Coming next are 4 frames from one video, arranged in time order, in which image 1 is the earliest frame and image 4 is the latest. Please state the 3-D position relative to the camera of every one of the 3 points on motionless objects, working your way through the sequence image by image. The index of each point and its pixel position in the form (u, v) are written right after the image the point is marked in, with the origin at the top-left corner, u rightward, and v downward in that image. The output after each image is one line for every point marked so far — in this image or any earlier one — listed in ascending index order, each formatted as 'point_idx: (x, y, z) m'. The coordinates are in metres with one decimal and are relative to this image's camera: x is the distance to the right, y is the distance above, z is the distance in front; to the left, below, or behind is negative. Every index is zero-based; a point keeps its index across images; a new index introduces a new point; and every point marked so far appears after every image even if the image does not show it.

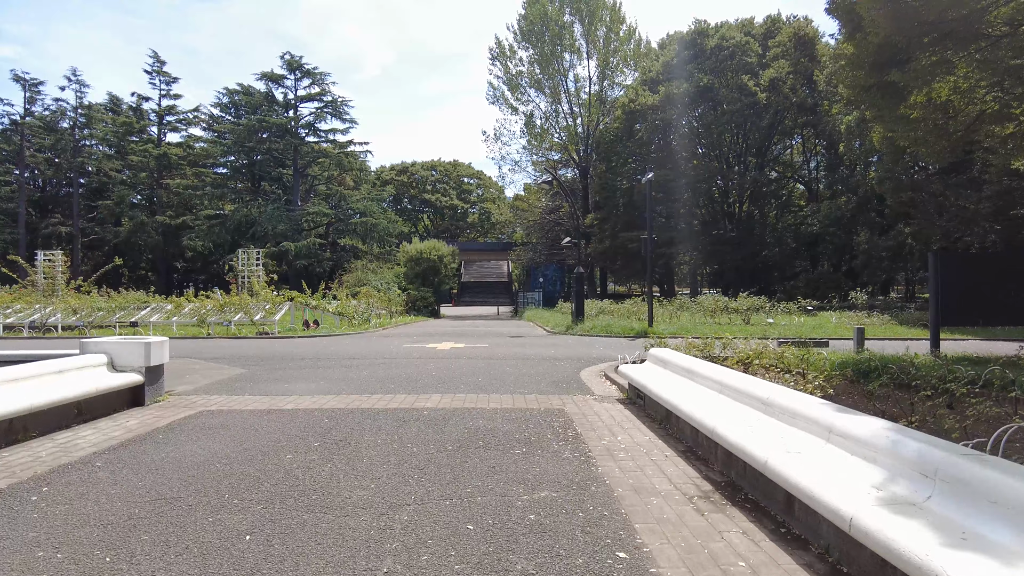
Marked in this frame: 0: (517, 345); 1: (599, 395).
0: (+0.1, -1.4, +14.9) m
1: (+1.1, -1.4, +8.1) m
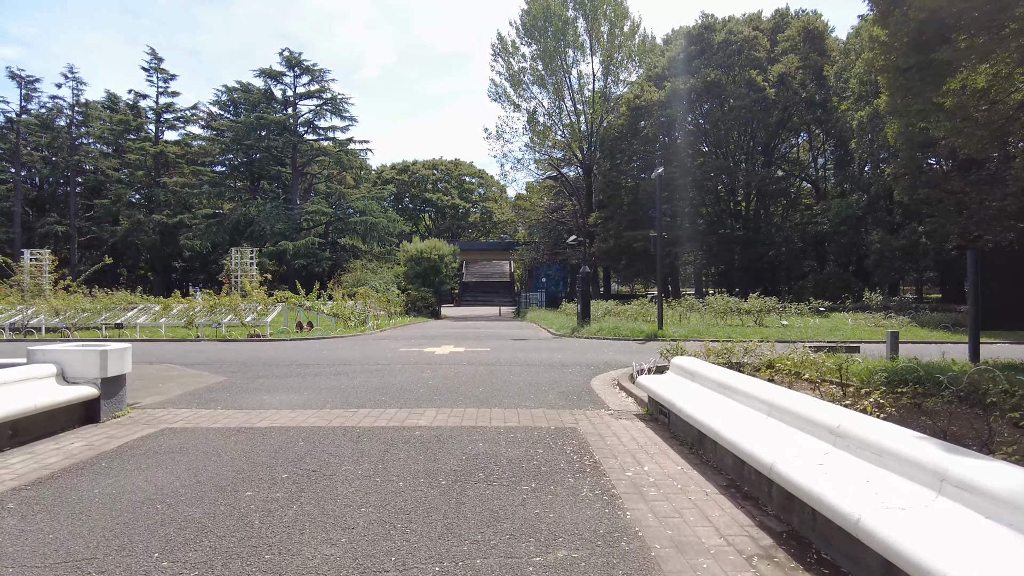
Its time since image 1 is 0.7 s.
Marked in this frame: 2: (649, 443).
0: (+0.2, -1.4, +14.0) m
1: (+1.2, -1.4, +7.2) m
2: (+1.3, -1.4, +5.7) m
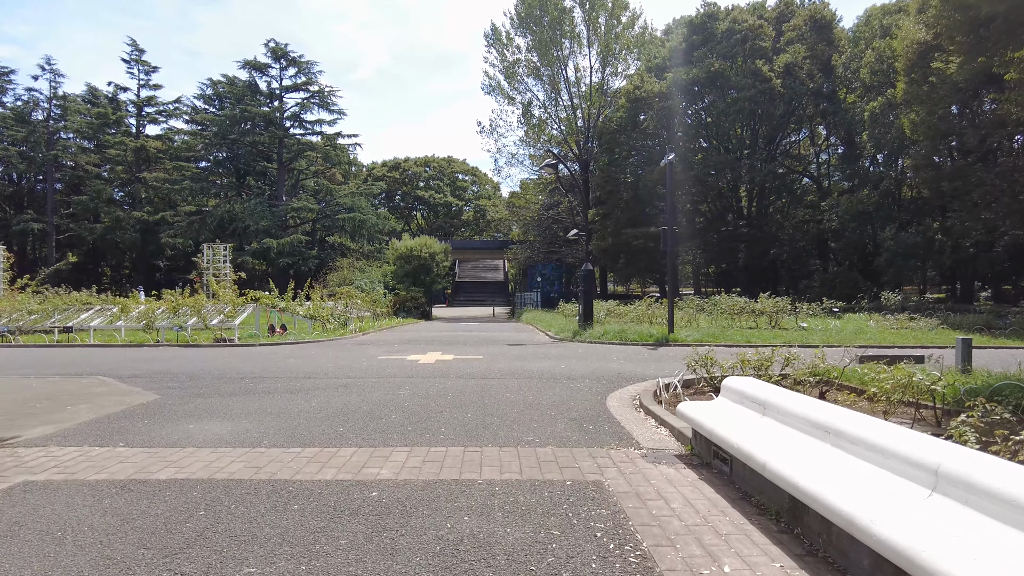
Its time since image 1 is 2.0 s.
0: (+0.1, -1.4, +12.2) m
1: (+1.2, -1.4, +5.4) m
2: (+1.3, -1.4, +3.9) m
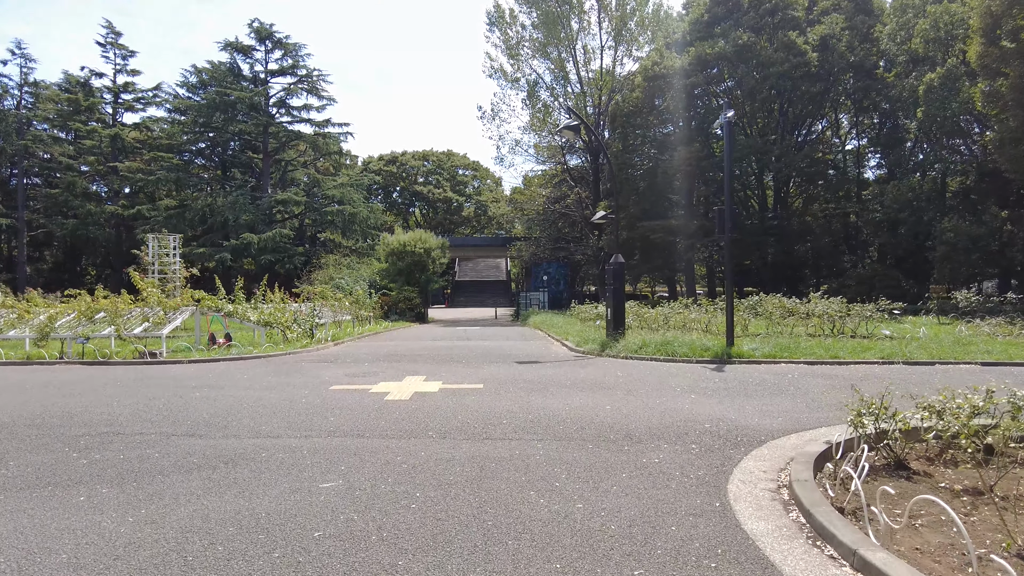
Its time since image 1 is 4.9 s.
0: (+0.3, -1.3, +8.3) m
1: (+1.4, -1.4, +1.4) m
2: (+1.4, -1.4, -0.1) m
